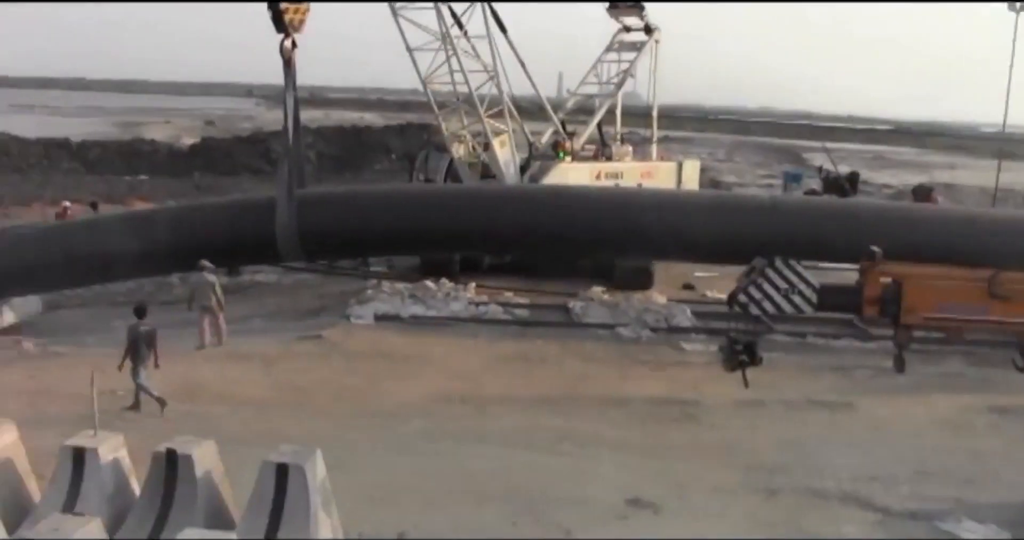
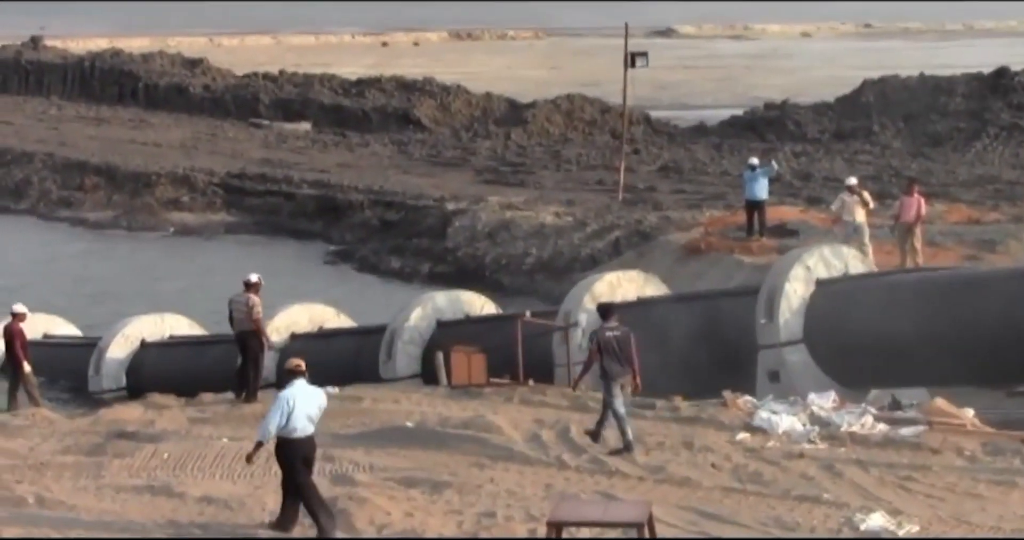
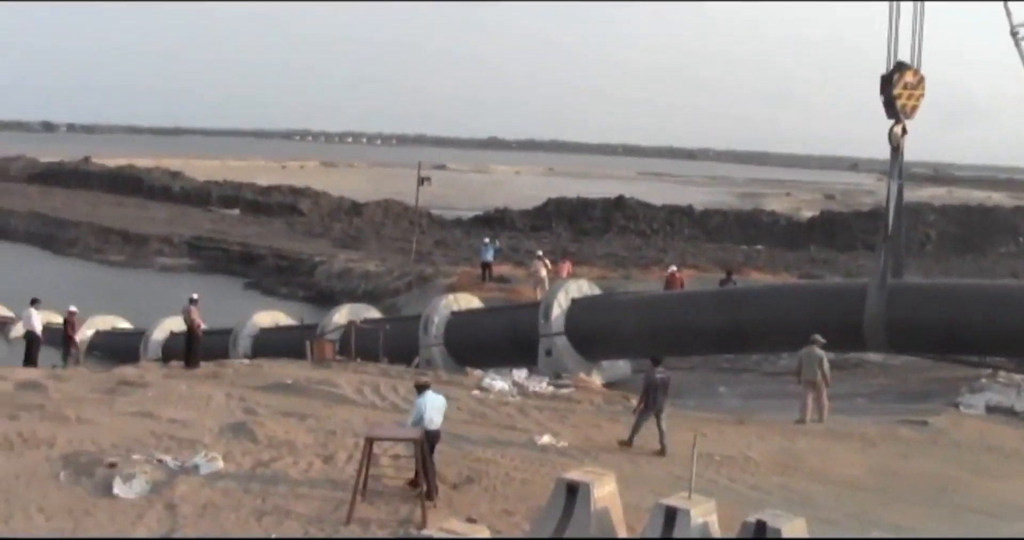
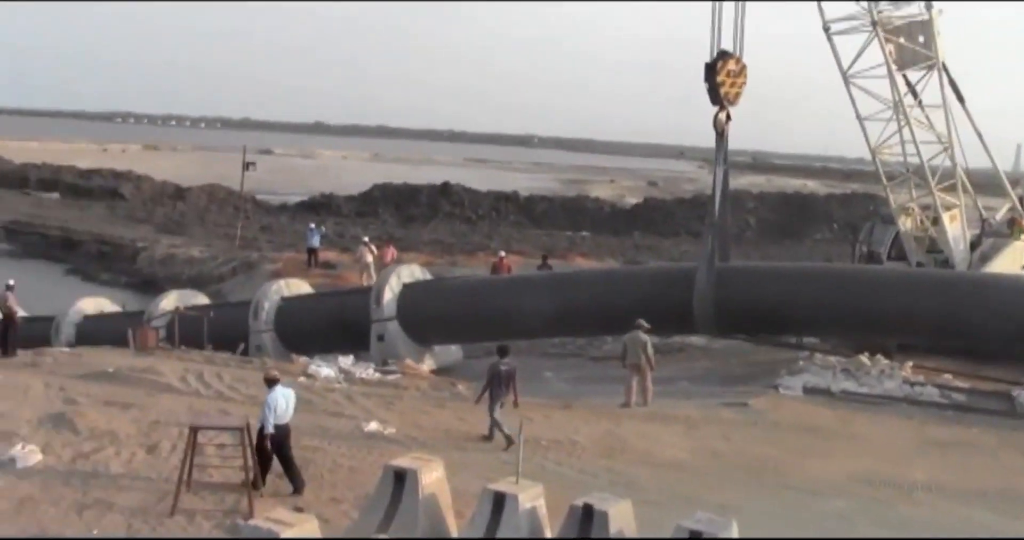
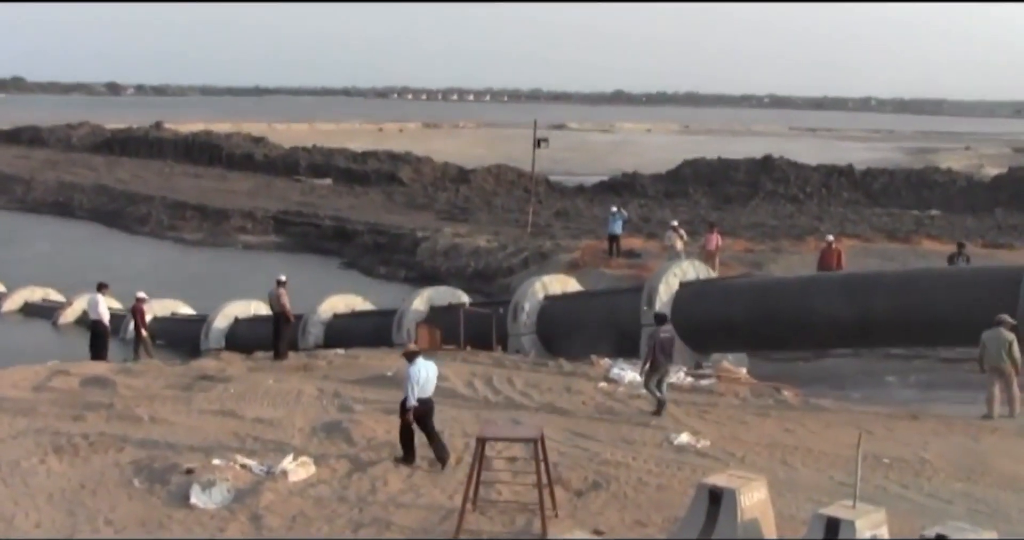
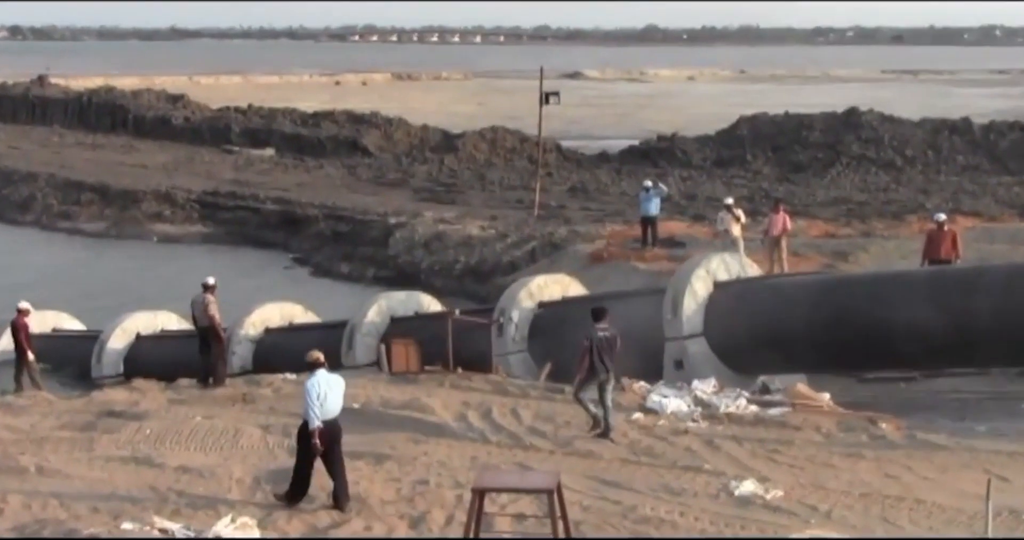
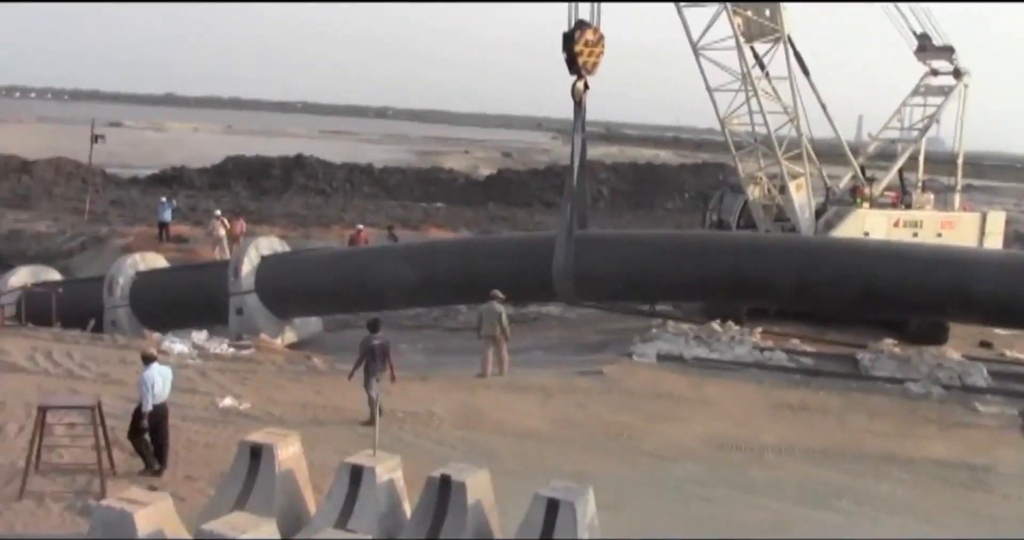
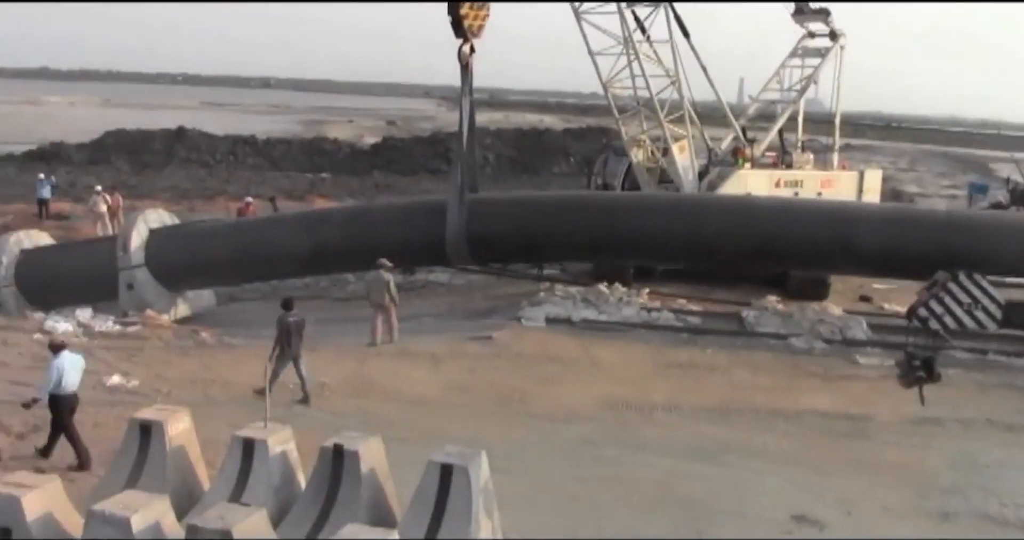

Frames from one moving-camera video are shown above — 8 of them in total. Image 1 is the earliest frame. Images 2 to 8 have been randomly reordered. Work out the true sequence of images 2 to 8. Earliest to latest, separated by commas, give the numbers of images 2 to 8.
8, 7, 4, 3, 5, 6, 2
